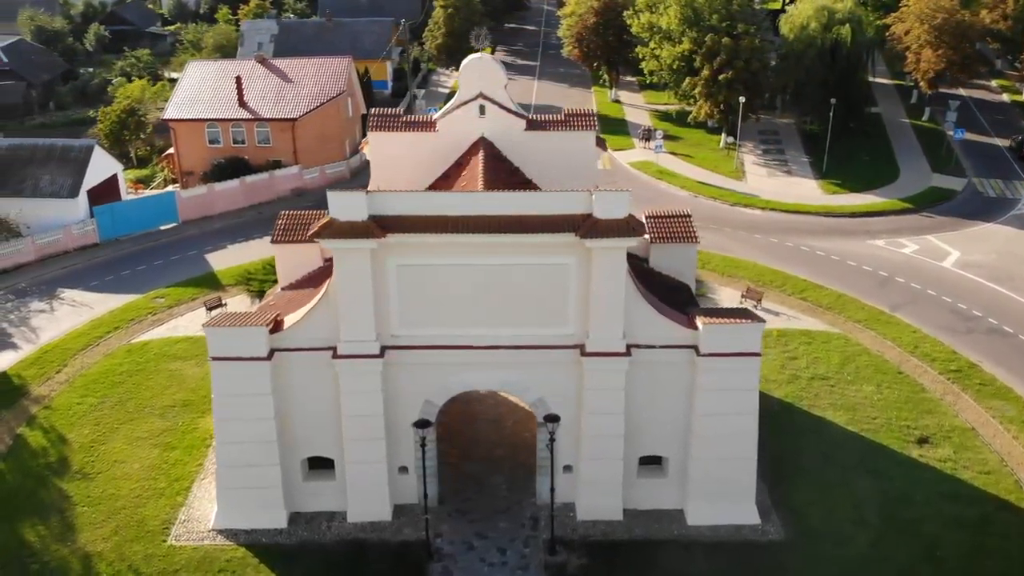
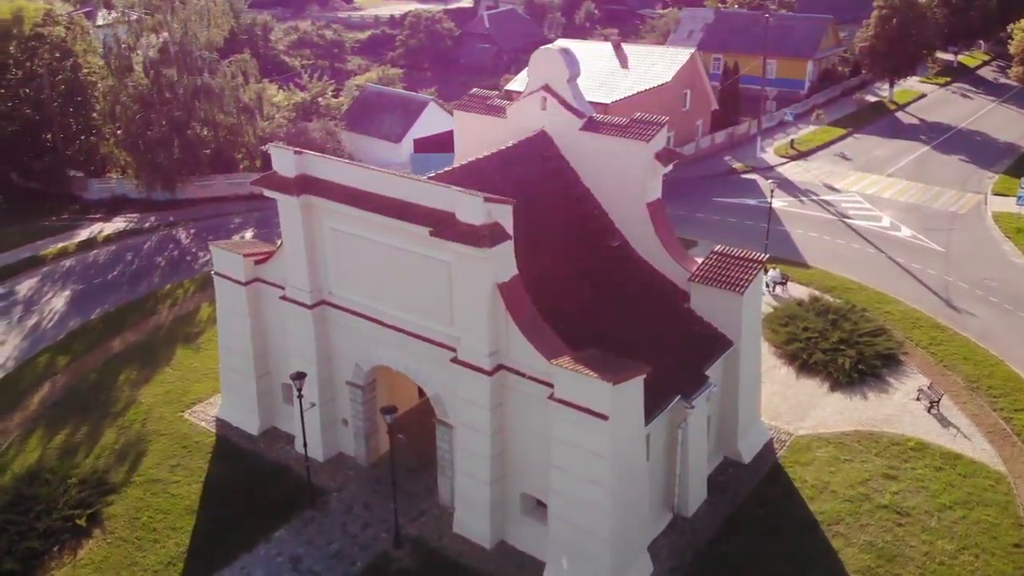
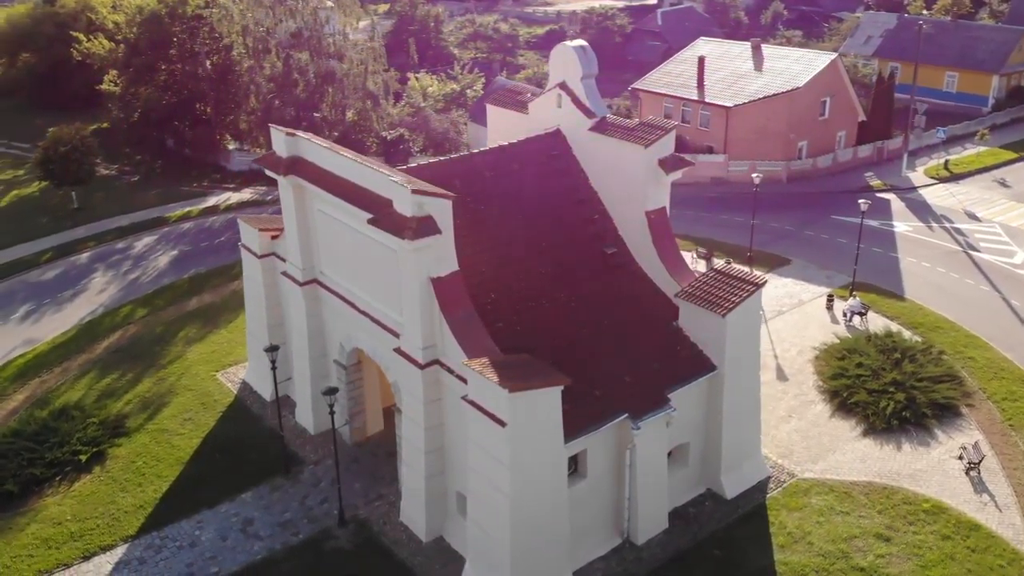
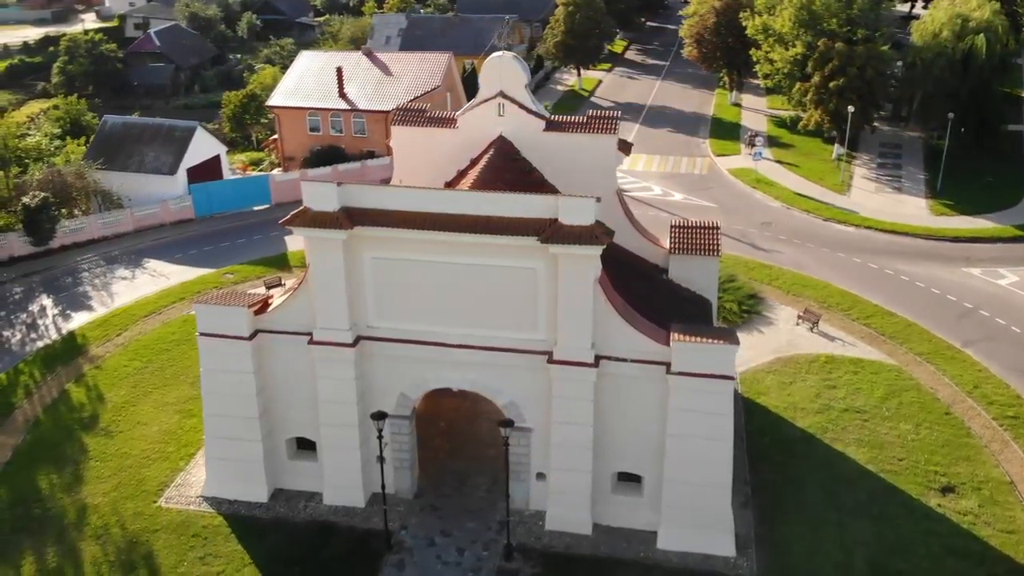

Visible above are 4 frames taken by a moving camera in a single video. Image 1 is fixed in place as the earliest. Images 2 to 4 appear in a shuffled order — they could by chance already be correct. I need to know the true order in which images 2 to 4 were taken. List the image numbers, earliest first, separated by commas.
4, 2, 3
